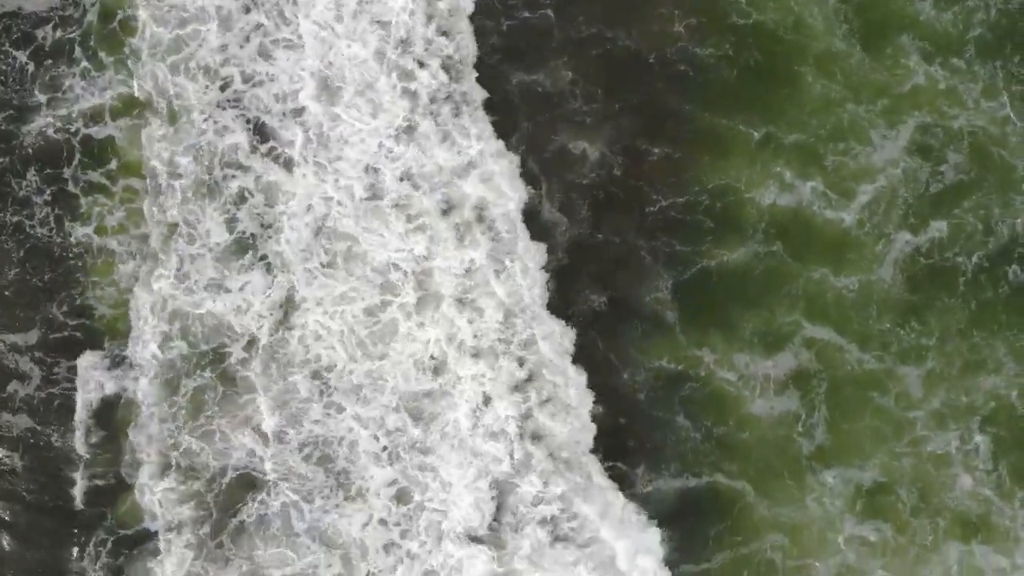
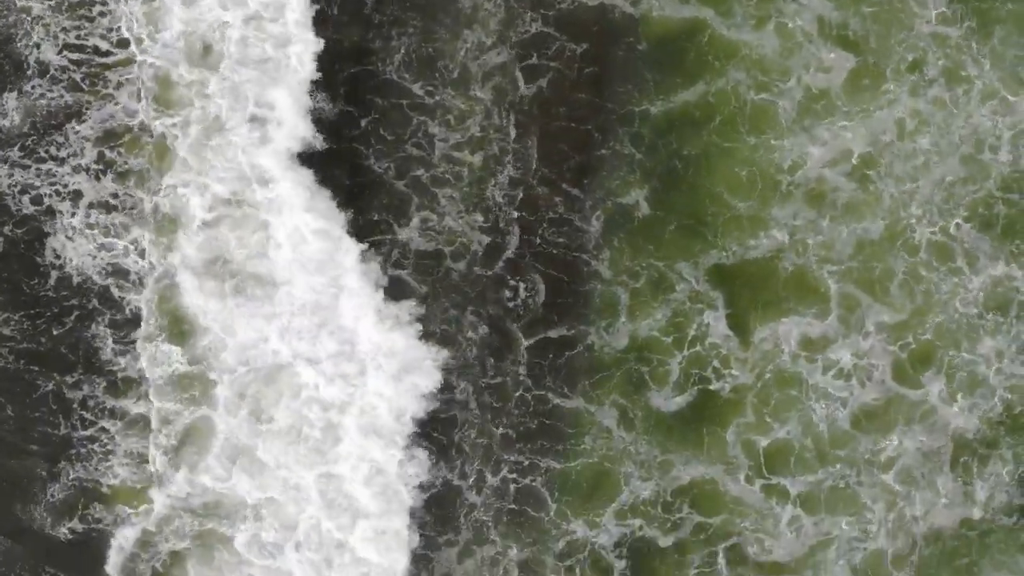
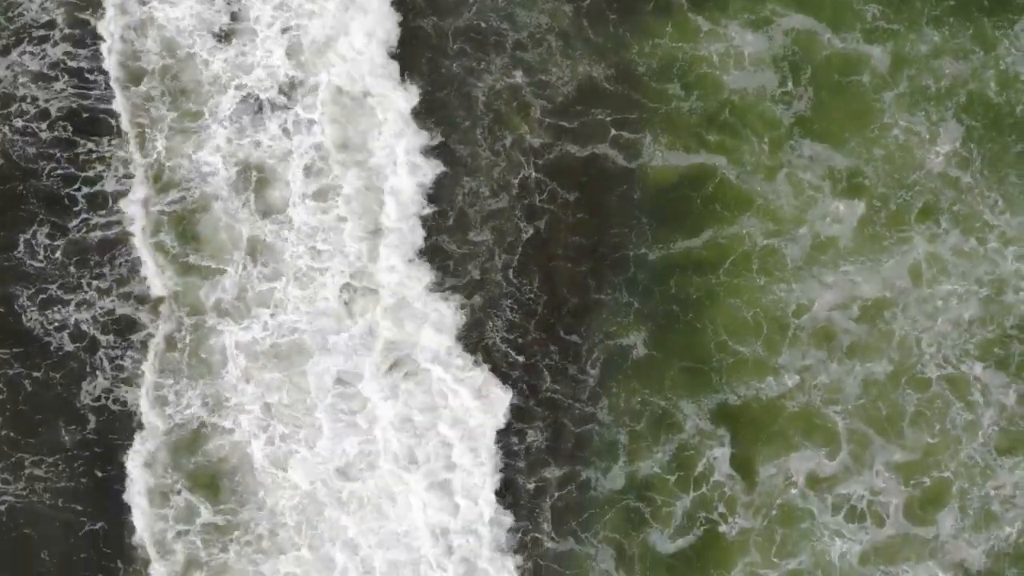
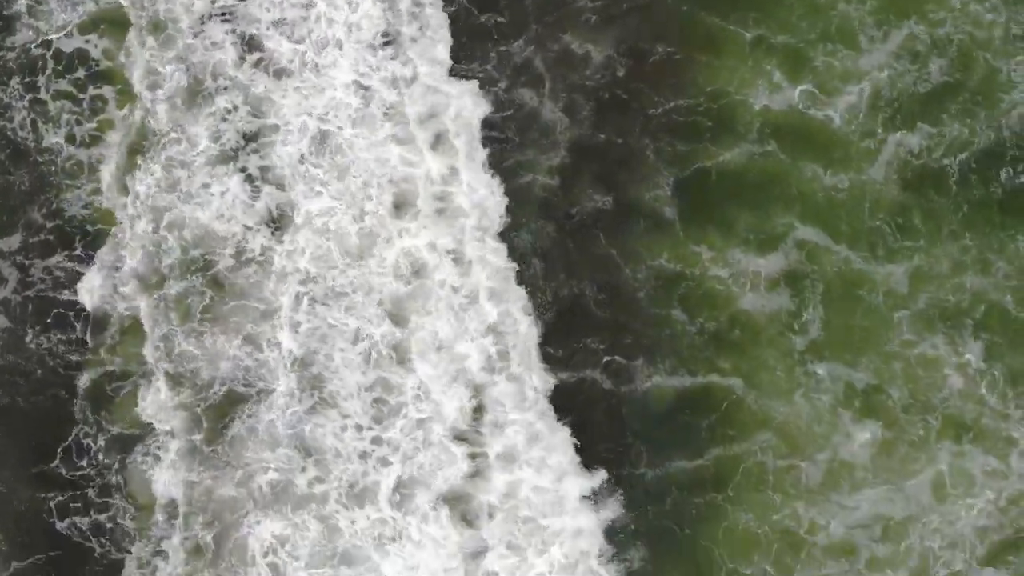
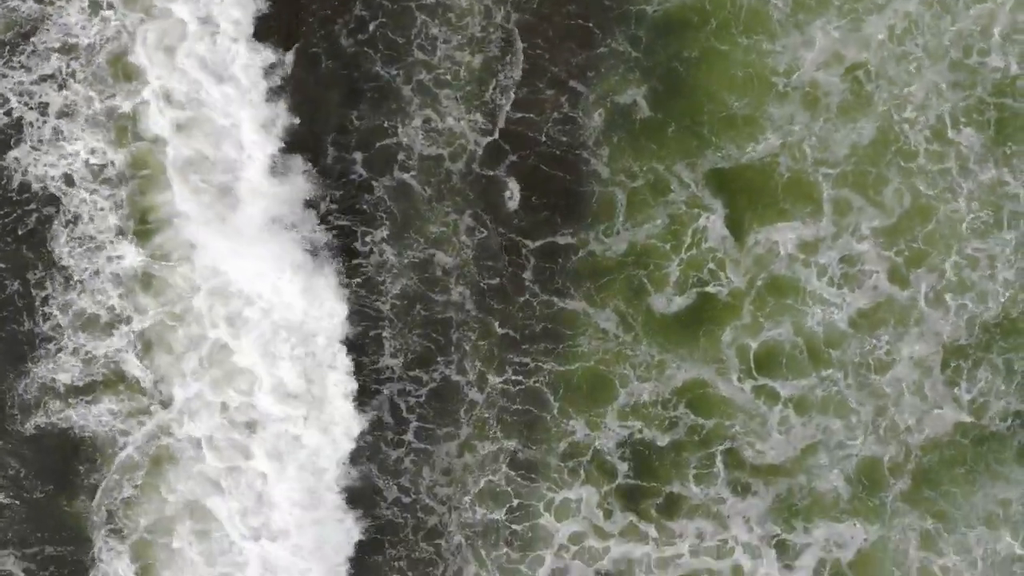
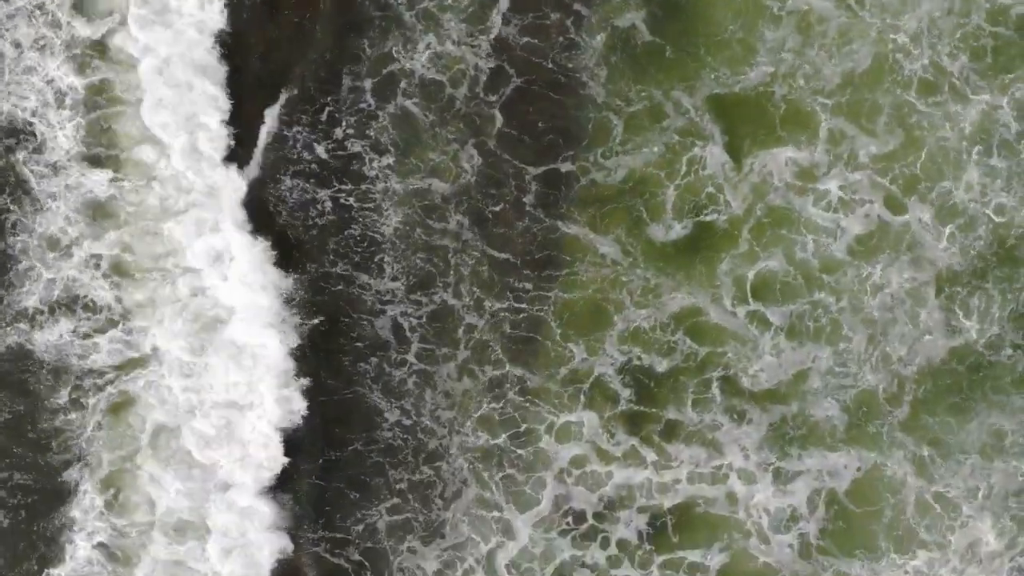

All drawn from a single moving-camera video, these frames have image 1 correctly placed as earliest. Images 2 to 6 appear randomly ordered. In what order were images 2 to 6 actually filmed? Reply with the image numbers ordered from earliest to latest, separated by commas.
4, 3, 2, 5, 6
